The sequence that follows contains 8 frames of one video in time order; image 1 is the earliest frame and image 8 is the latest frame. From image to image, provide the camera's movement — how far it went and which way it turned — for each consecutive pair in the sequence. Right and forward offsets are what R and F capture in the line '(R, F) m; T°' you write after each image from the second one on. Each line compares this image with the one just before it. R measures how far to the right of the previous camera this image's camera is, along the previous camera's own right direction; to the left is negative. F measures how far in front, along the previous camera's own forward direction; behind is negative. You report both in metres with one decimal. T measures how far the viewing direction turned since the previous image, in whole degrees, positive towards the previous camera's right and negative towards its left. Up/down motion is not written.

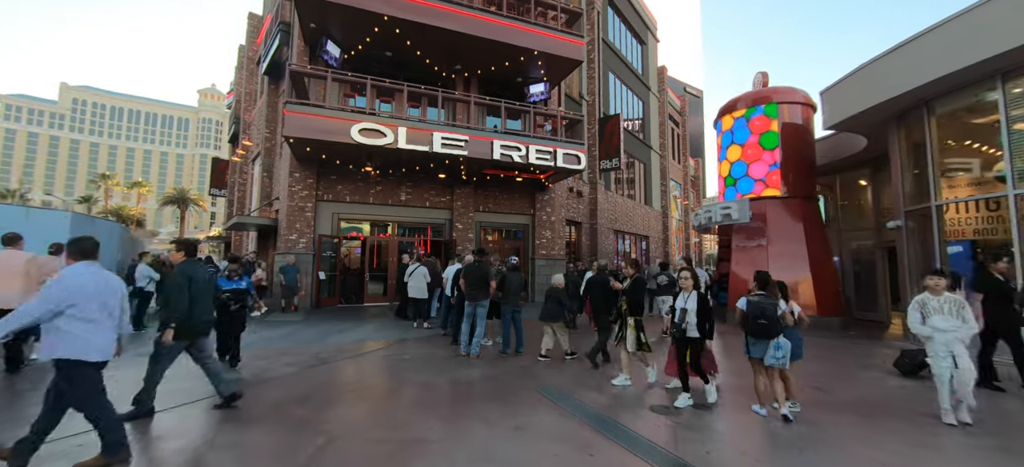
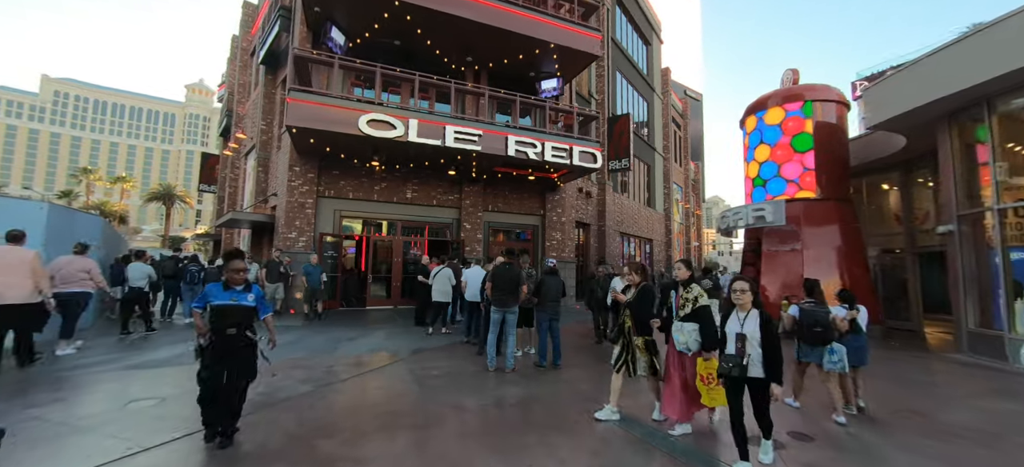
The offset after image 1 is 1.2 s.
(-0.8, +0.7) m; +1°
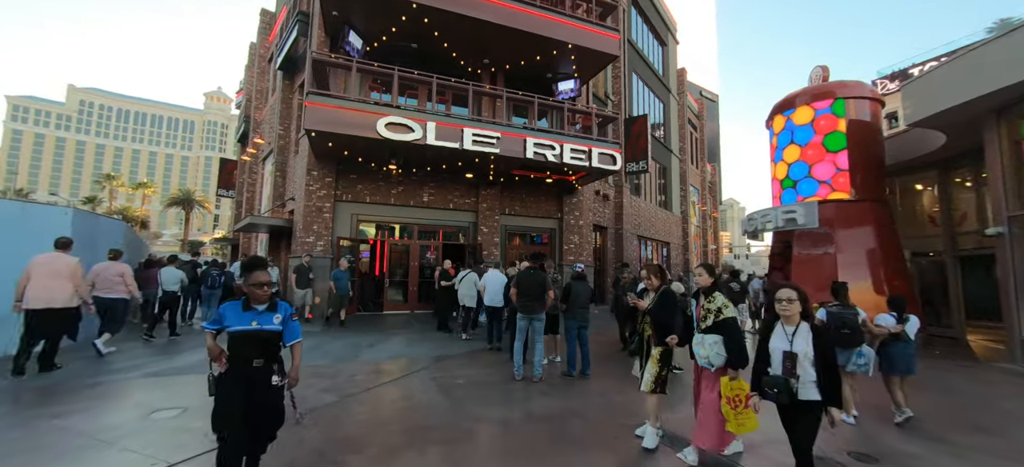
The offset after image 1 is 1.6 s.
(-0.2, +0.2) m; -2°
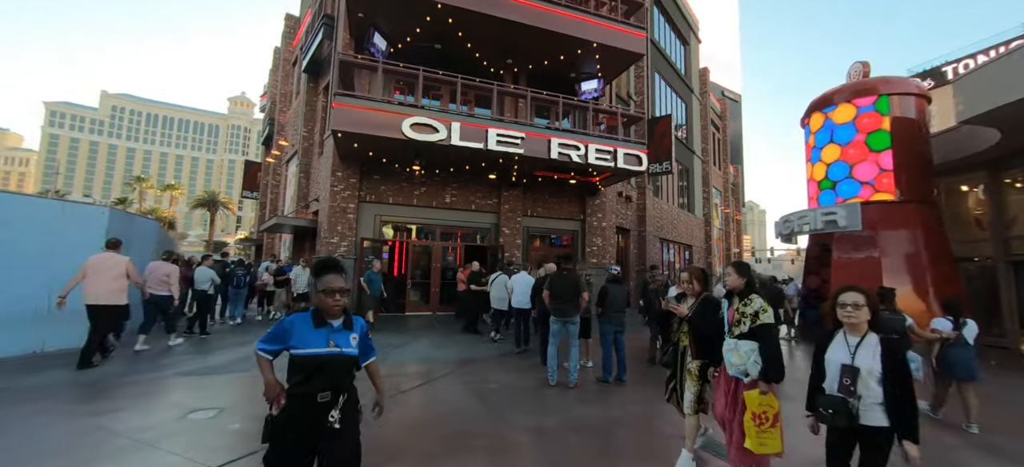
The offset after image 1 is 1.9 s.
(-0.3, +0.2) m; -2°
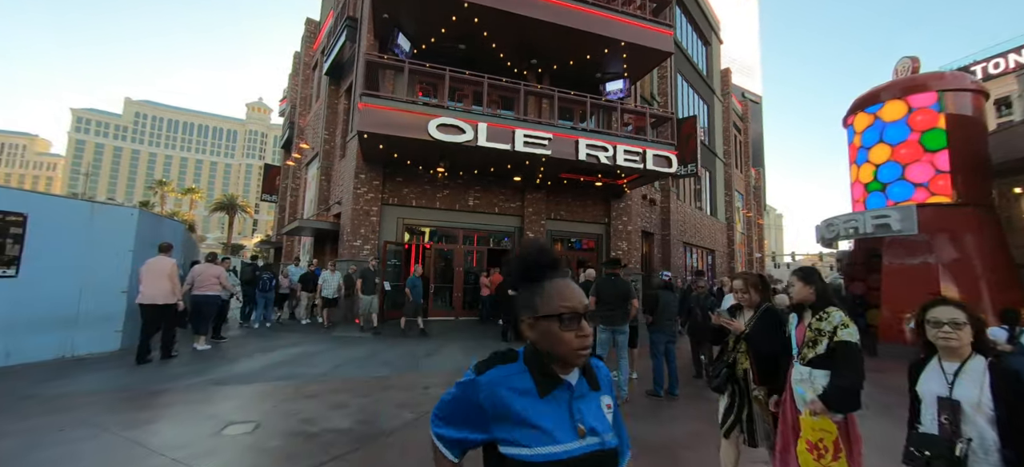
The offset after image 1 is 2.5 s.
(-0.5, +0.3) m; -2°
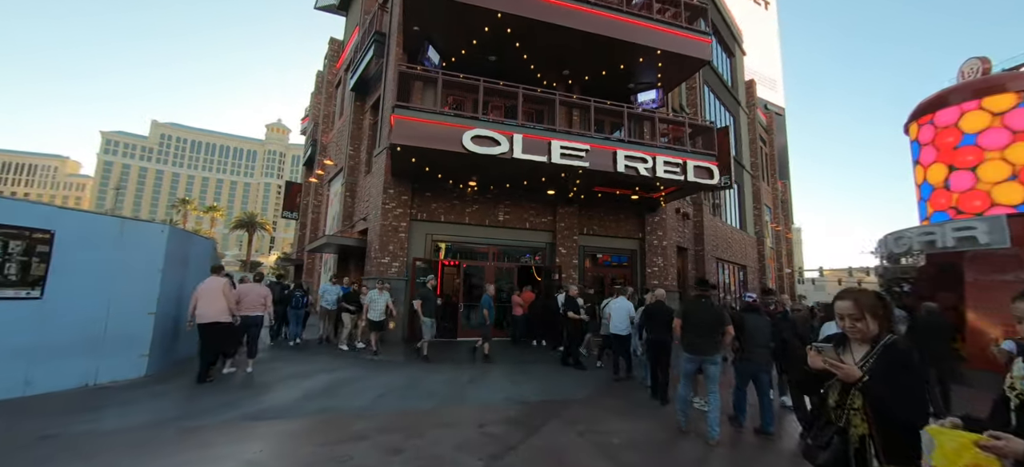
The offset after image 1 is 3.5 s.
(-0.7, +0.6) m; -2°
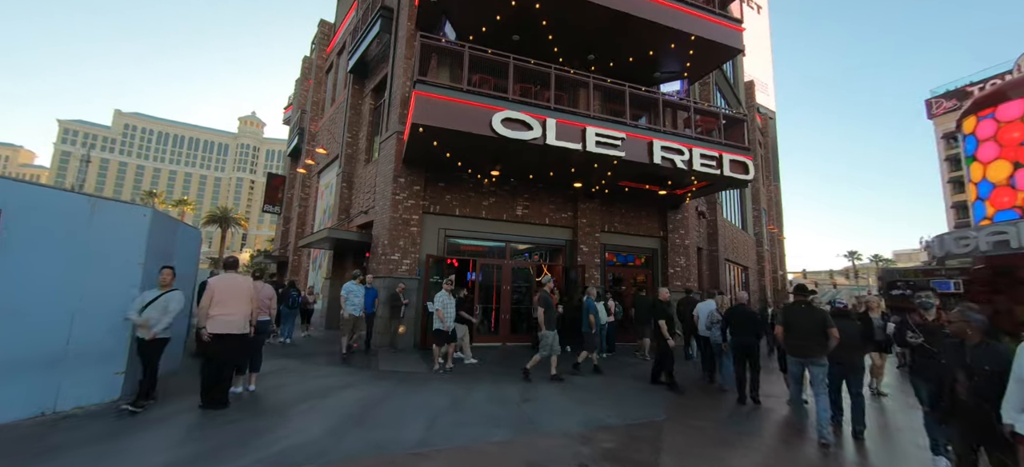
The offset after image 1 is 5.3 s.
(-1.2, +1.1) m; +3°
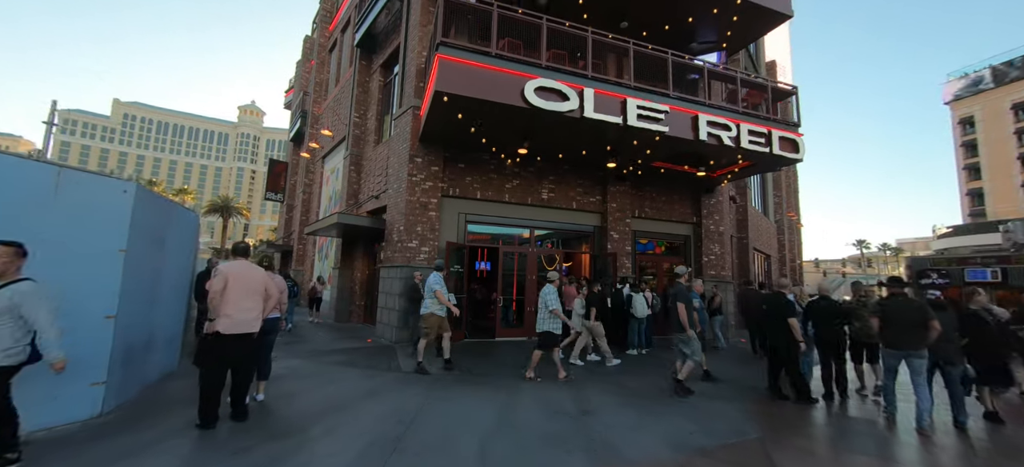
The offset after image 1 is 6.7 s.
(-0.7, +1.0) m; 0°
